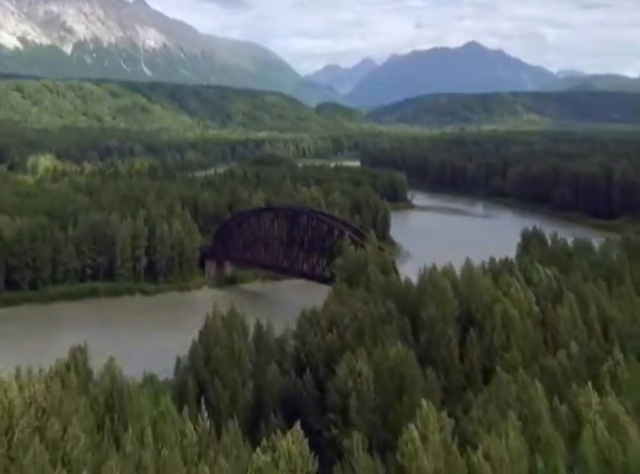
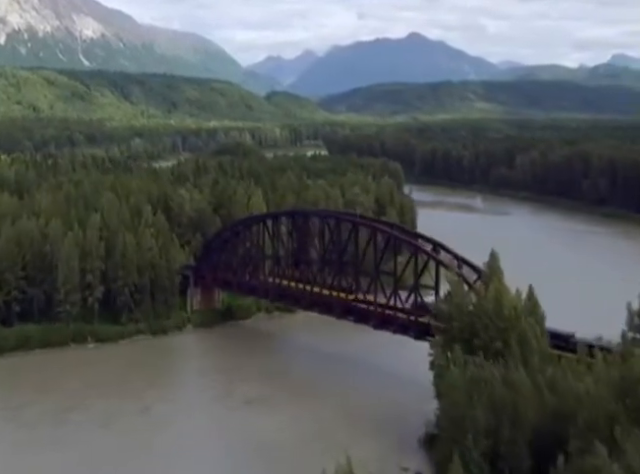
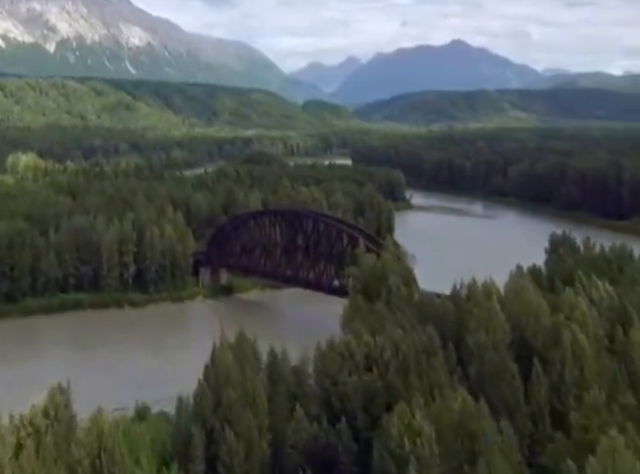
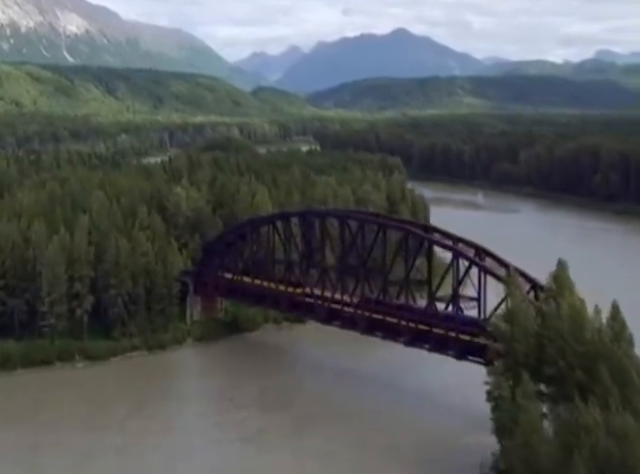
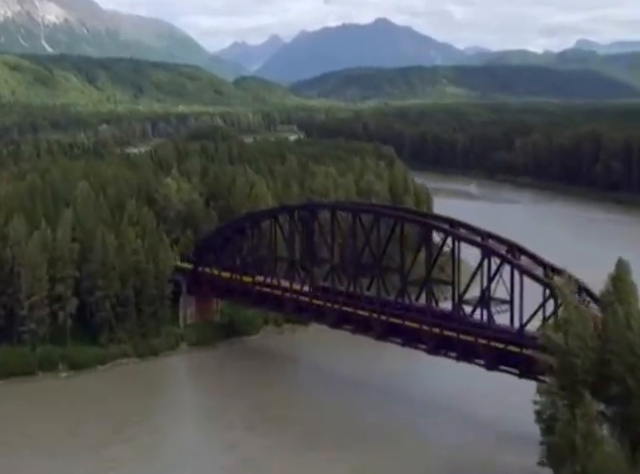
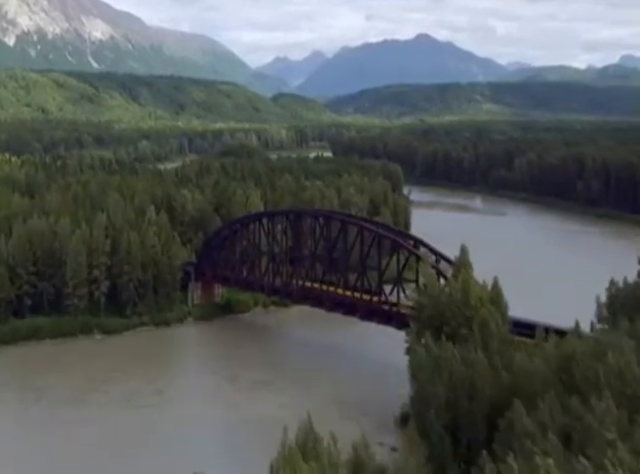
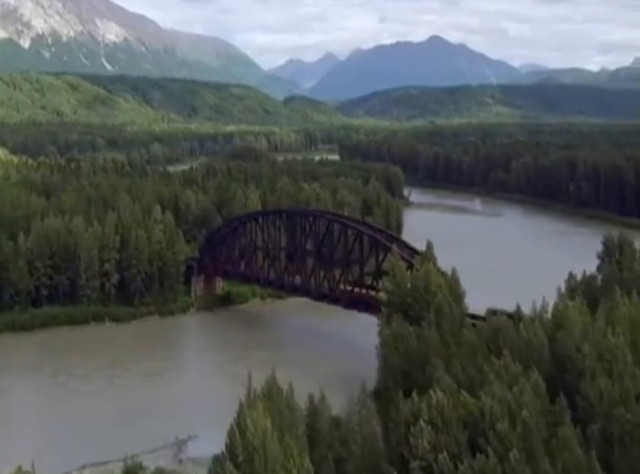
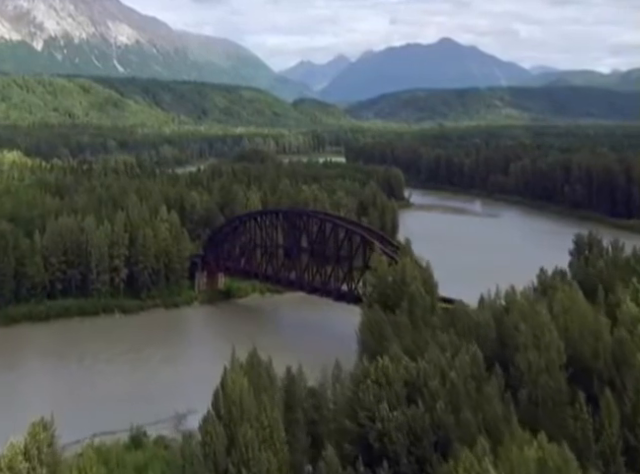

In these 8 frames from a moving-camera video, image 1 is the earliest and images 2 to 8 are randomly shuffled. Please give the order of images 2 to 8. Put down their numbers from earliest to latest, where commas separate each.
3, 8, 7, 6, 2, 4, 5
